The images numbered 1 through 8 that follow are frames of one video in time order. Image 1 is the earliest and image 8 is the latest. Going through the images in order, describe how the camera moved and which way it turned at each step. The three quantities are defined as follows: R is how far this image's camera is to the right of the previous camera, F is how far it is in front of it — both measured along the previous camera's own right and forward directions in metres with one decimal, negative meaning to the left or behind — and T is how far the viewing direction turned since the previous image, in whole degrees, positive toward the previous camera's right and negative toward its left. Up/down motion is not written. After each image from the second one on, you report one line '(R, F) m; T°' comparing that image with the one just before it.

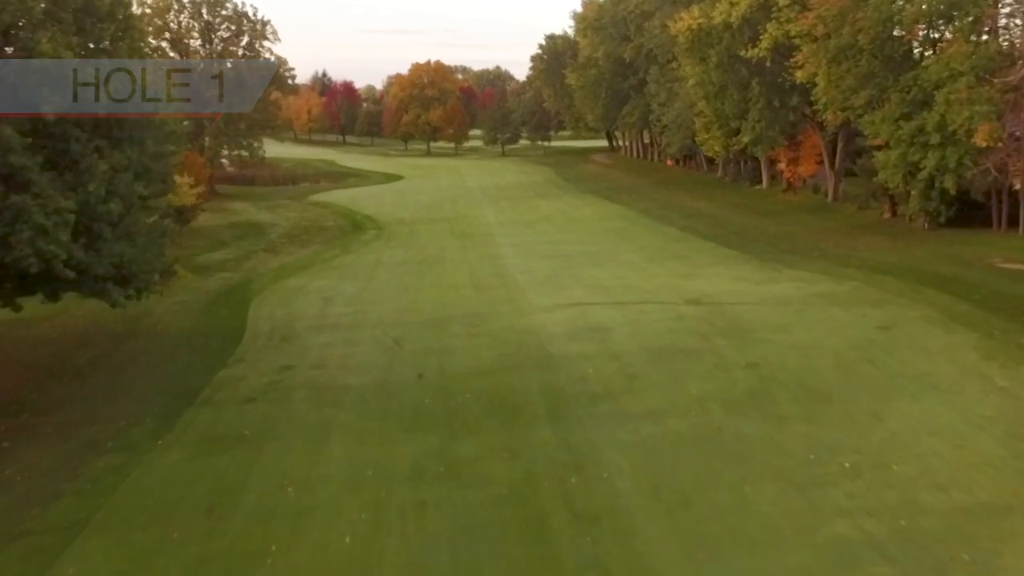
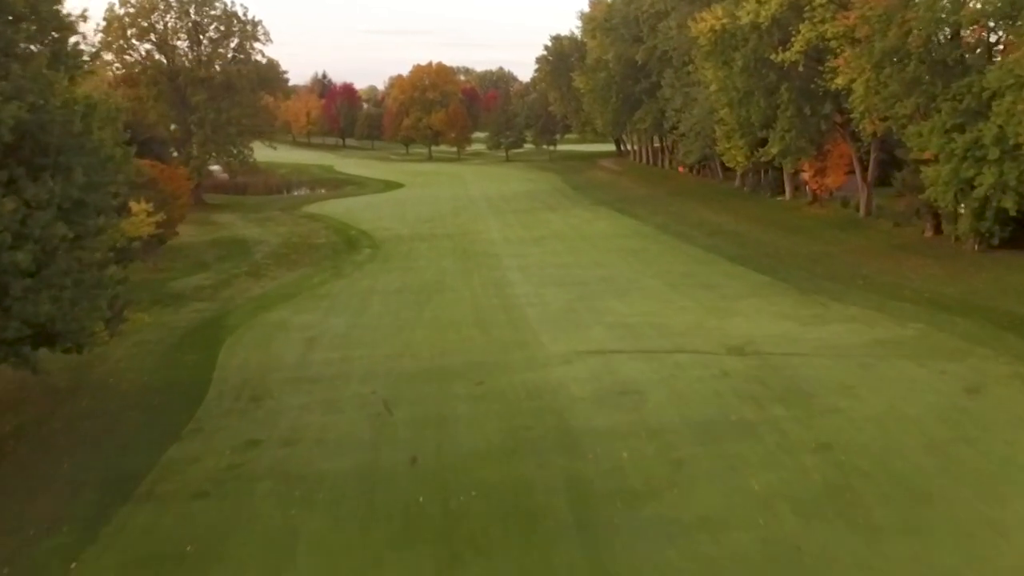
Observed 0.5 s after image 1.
(-0.2, +2.4) m; 0°
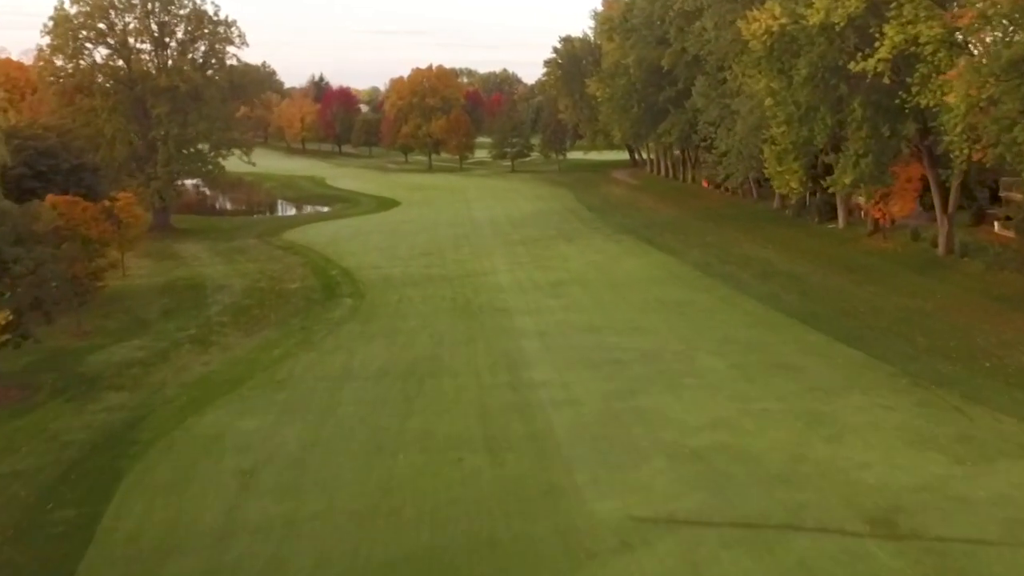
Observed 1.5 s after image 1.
(-0.3, +4.8) m; 0°
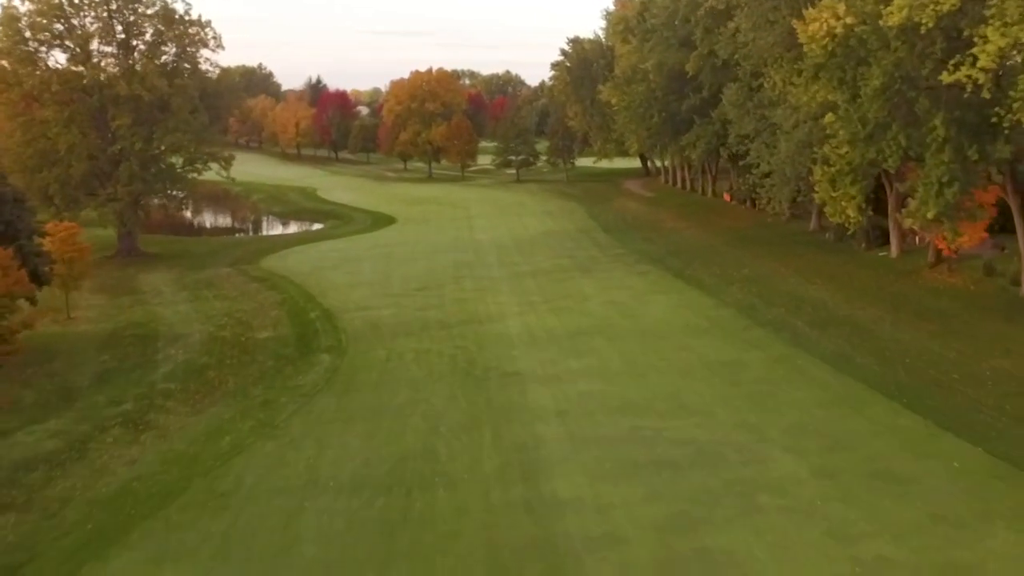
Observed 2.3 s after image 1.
(-0.2, +3.7) m; 0°
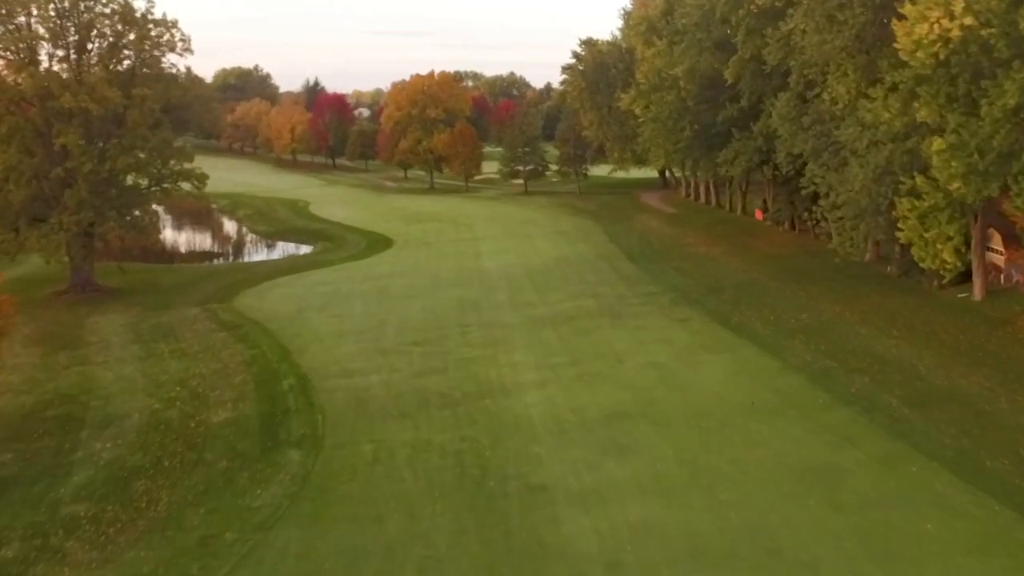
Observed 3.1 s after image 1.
(-0.3, +4.1) m; 0°
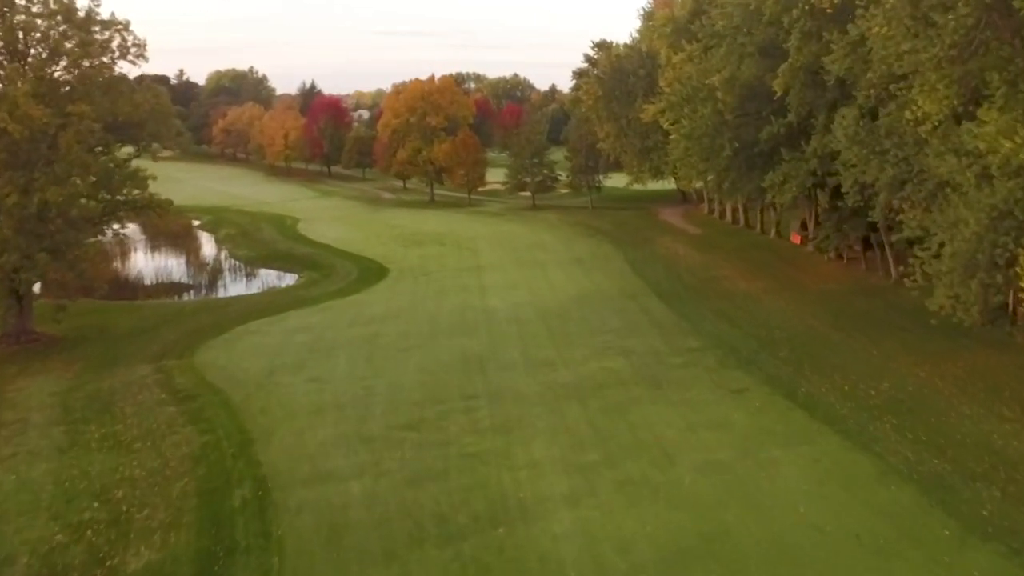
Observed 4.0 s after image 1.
(-0.3, +4.1) m; 0°
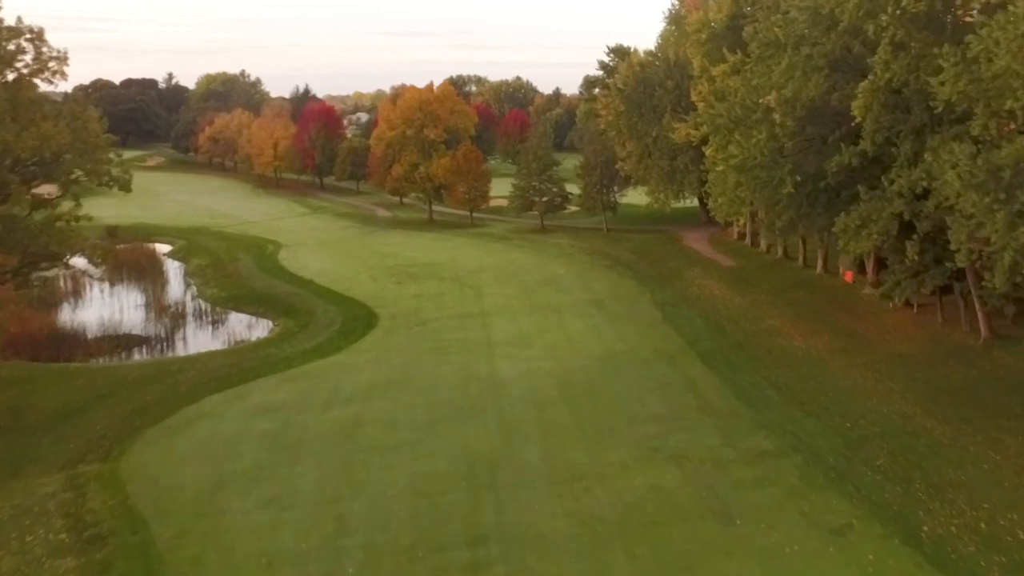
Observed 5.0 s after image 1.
(-0.3, +4.8) m; 0°
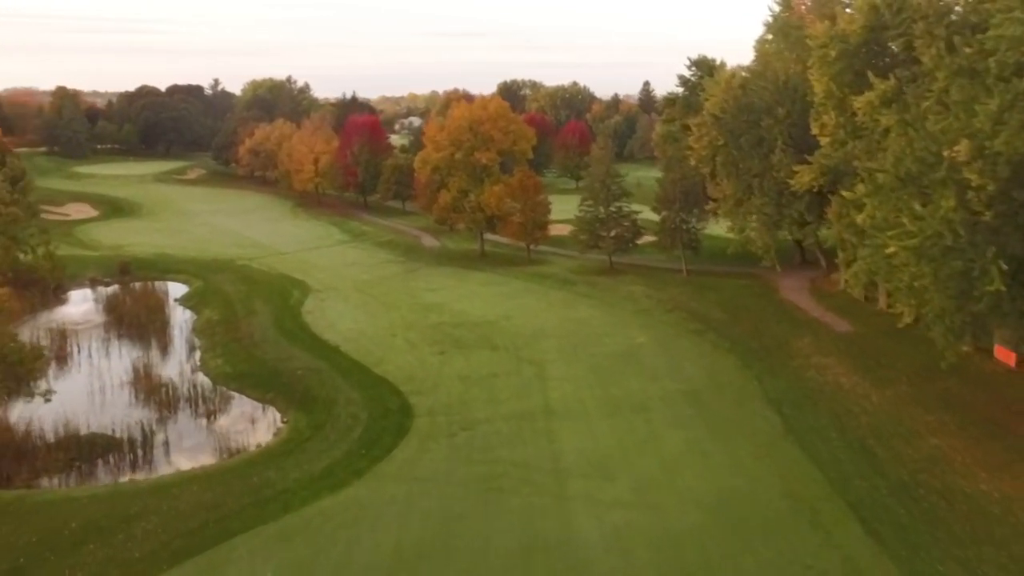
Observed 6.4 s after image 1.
(-0.5, +6.2) m; -3°
